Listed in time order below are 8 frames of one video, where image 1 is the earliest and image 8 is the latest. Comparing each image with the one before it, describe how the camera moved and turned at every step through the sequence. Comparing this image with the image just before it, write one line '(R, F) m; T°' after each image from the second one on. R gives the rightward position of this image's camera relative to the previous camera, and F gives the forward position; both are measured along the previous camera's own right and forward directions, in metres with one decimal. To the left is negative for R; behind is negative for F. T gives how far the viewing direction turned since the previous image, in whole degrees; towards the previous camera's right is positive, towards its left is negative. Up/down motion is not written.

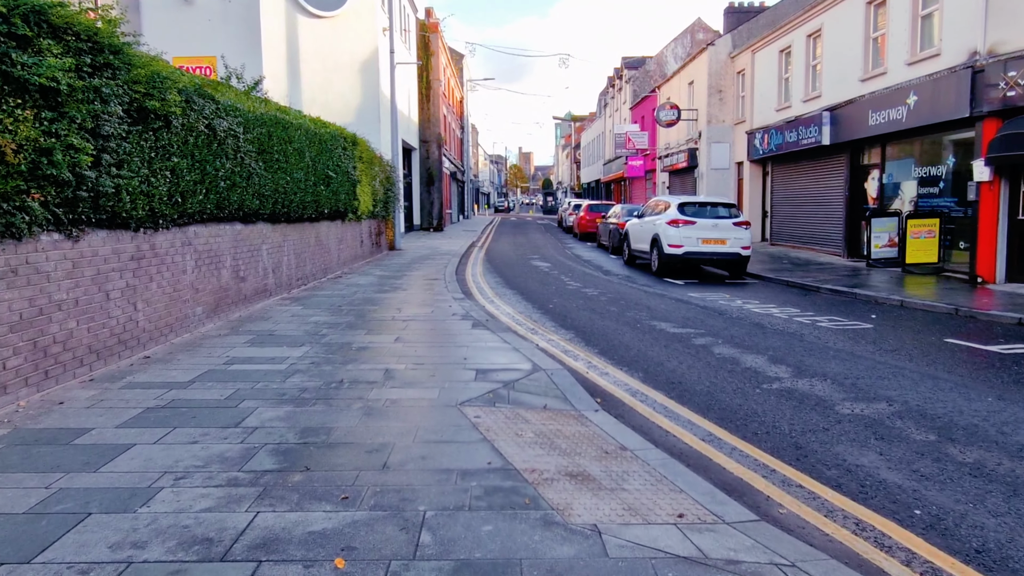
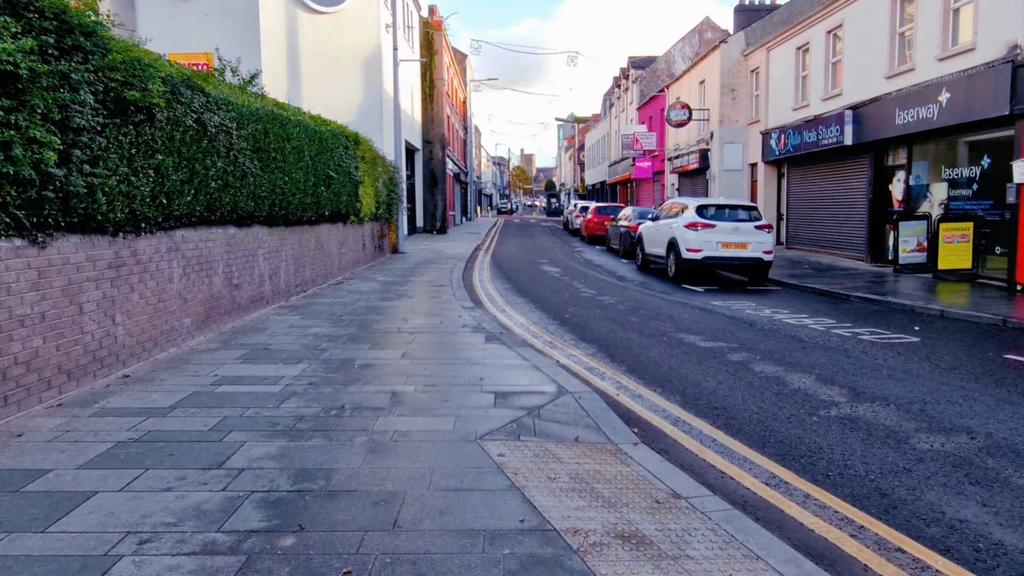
(-0.2, +0.7) m; 0°
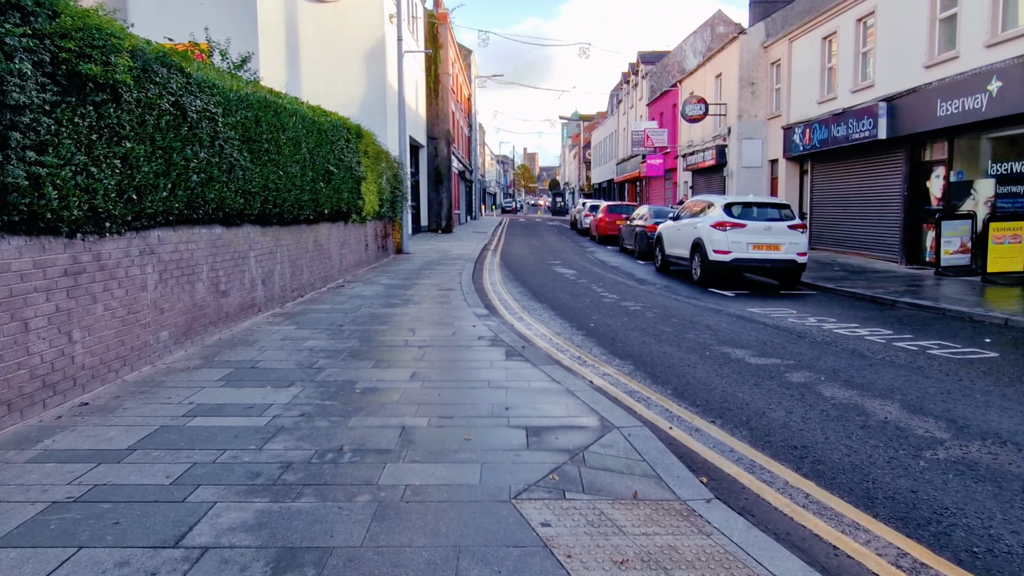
(-0.2, +1.0) m; 0°
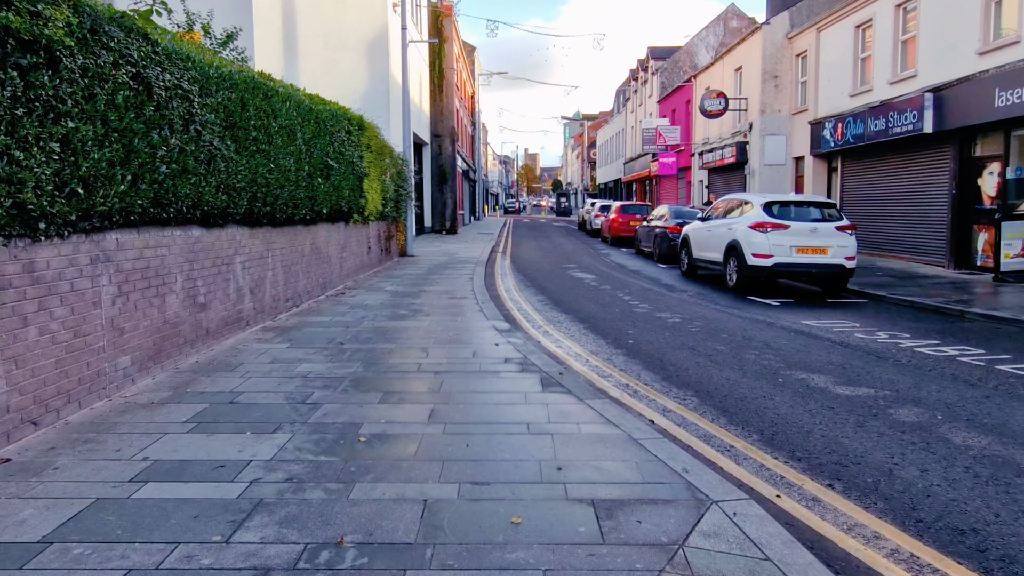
(-0.3, +1.3) m; 0°
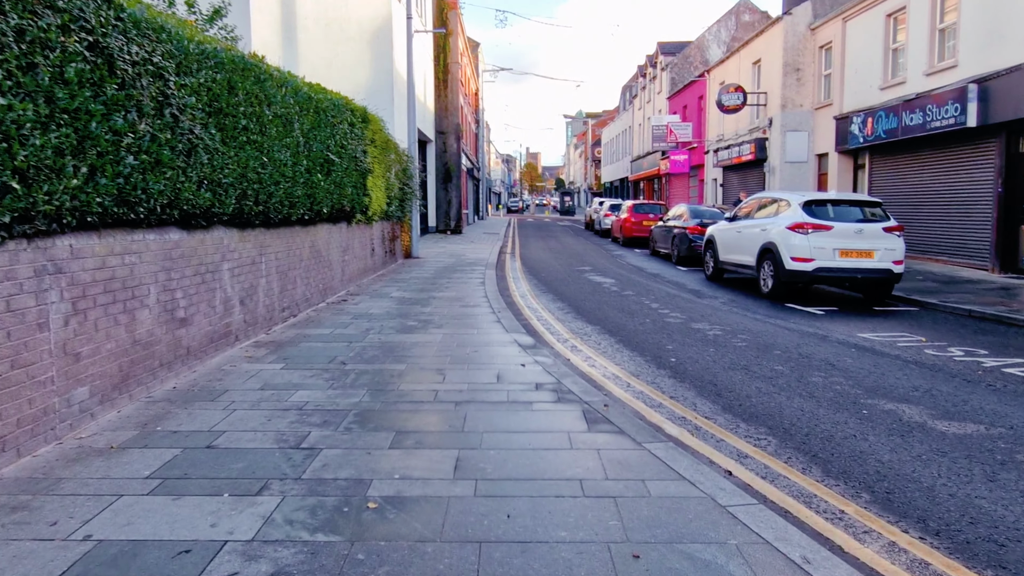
(-0.2, +1.0) m; 0°
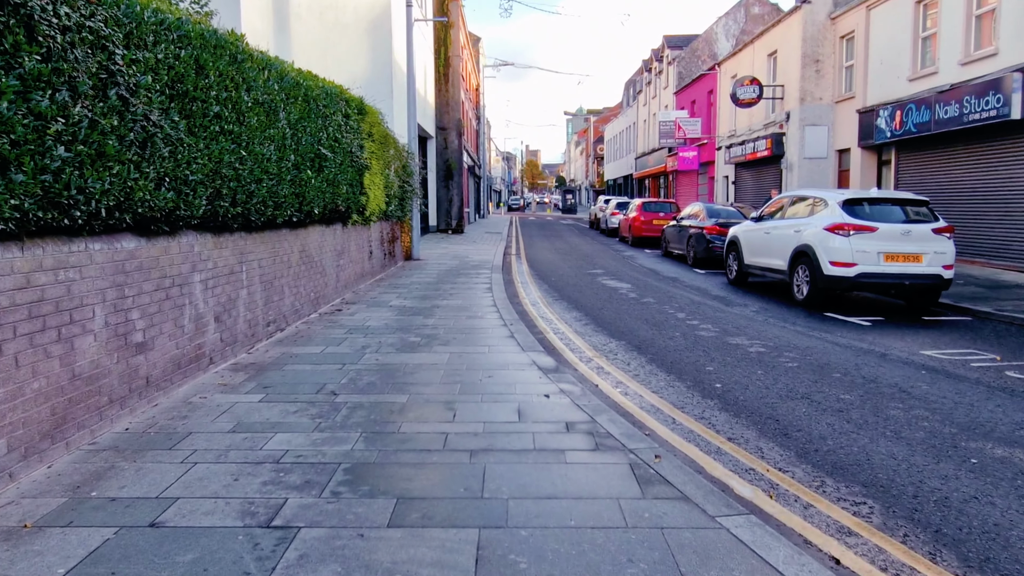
(-0.2, +1.0) m; 0°
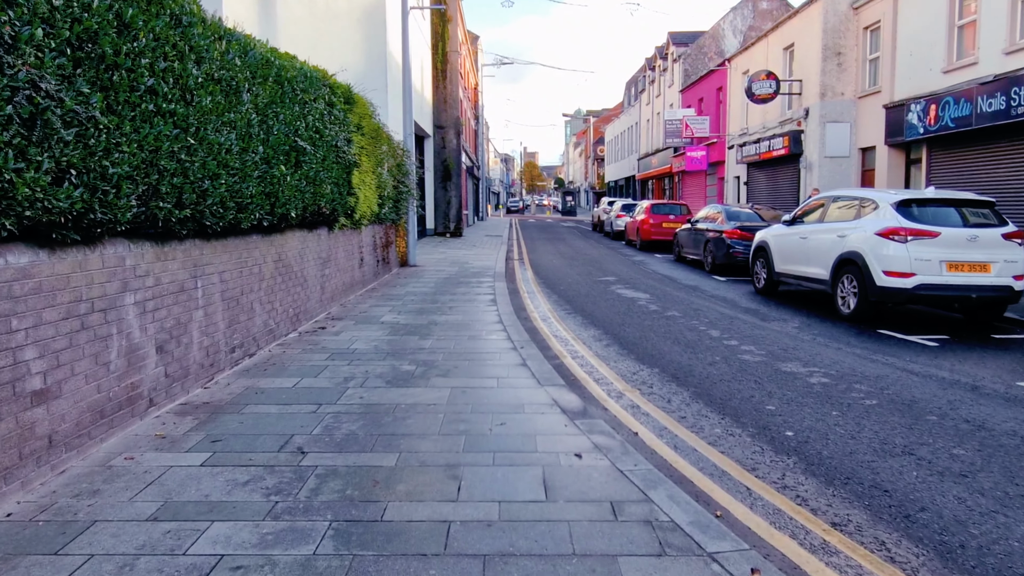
(-0.1, +1.3) m; 0°
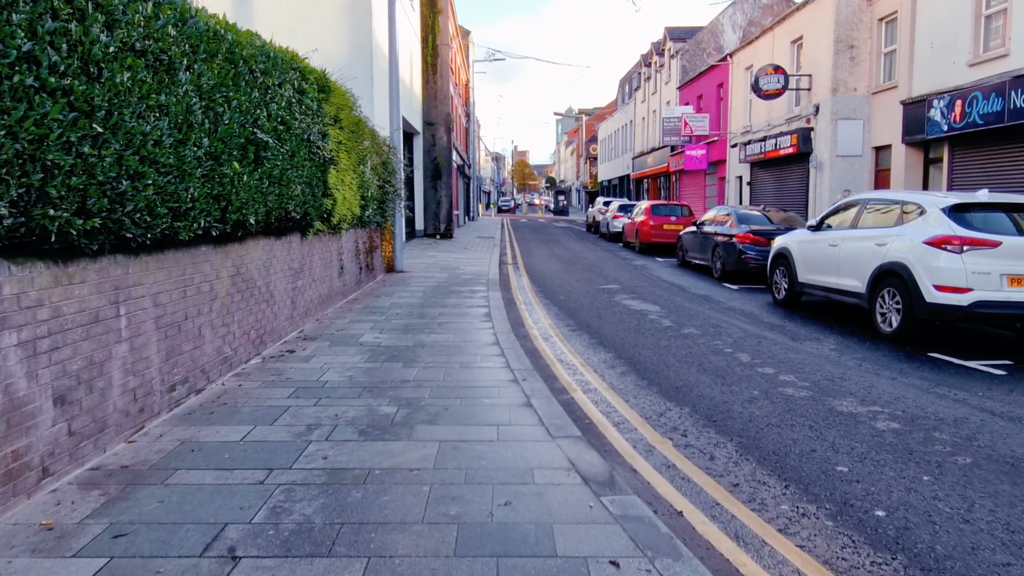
(-0.1, +1.2) m; +1°
